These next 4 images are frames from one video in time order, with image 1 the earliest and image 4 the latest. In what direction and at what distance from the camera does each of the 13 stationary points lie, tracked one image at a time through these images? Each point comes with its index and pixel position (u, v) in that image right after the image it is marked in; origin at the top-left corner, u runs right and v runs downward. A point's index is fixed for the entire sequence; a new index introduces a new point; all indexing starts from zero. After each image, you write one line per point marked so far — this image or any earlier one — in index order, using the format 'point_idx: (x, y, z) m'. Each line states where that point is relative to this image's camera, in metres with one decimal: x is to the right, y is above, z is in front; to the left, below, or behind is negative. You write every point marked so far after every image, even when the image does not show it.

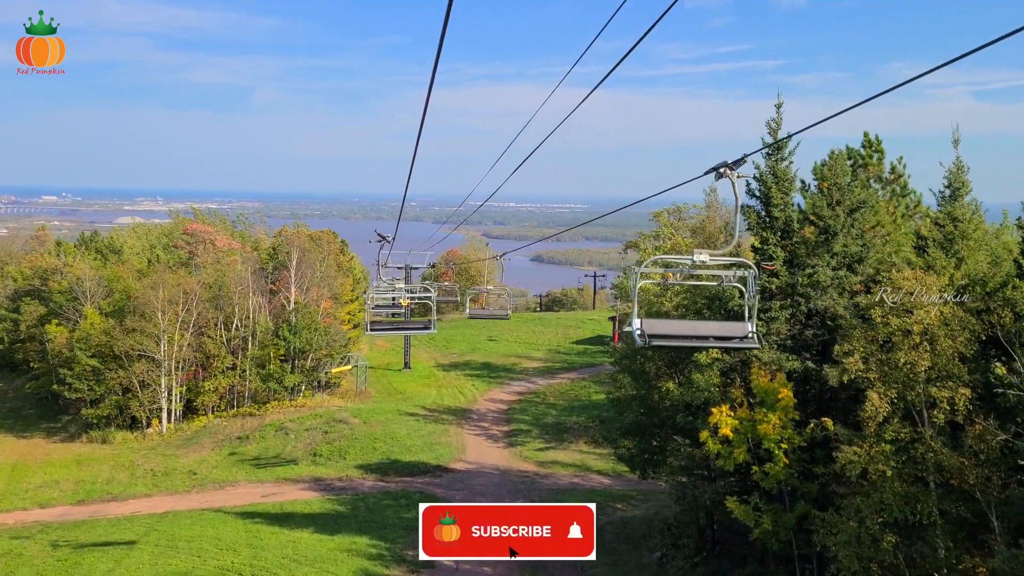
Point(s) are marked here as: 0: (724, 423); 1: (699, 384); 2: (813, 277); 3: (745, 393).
0: (+3.8, -2.4, +12.3) m
1: (+3.6, -1.8, +13.2) m
2: (+5.8, +0.2, +13.1) m
3: (+4.5, -2.0, +13.1) m
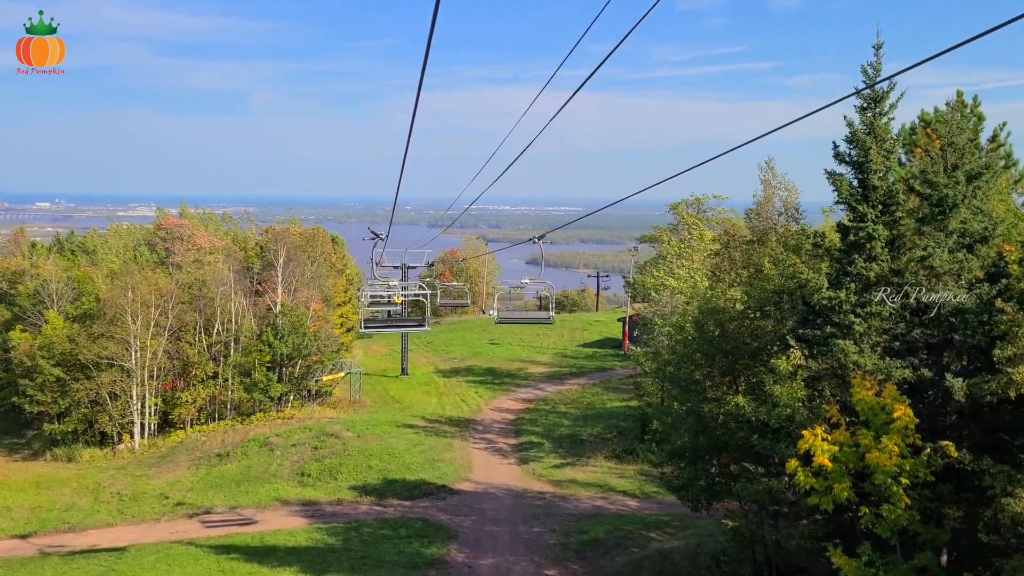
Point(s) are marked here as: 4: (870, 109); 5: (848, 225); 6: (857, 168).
0: (+4.3, -2.2, +9.5) m
1: (+4.1, -1.7, +10.4) m
2: (+6.2, +0.4, +10.3) m
3: (+5.0, -1.8, +10.3) m
4: (+5.9, +3.0, +11.3) m
5: (+5.7, +1.1, +11.6) m
6: (+5.8, +2.0, +11.4) m
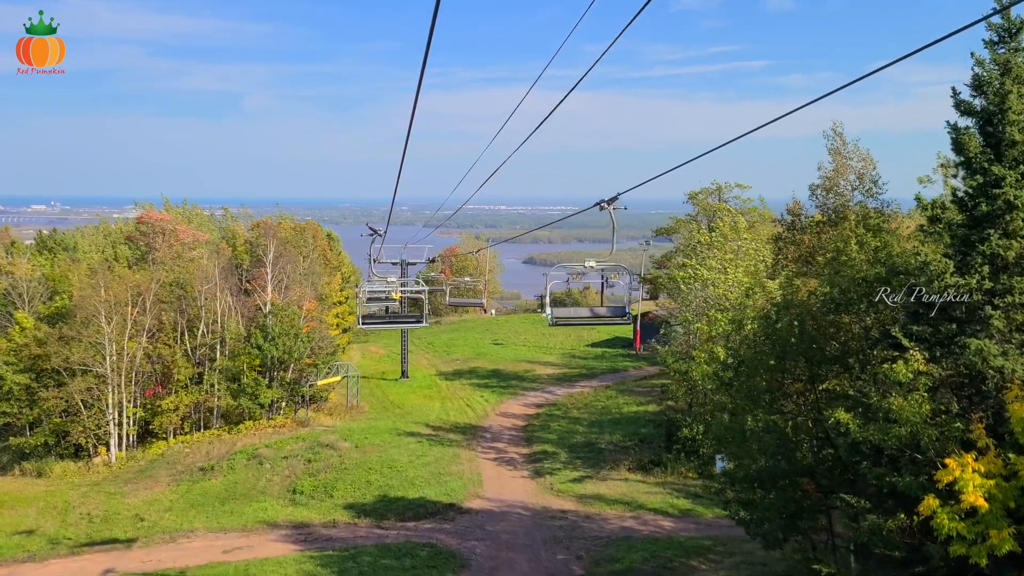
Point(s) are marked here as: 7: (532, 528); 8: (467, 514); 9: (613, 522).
0: (+4.8, -2.1, +7.1) m
1: (+4.6, -1.5, +8.0) m
2: (+6.7, +0.6, +7.9) m
3: (+5.5, -1.6, +8.0) m
4: (+6.4, +3.2, +8.9) m
5: (+6.2, +1.3, +9.2) m
6: (+6.3, +2.2, +9.1) m
7: (+0.5, -6.5, +18.5) m
8: (-1.3, -6.5, +19.6) m
9: (+2.7, -6.3, +18.6) m
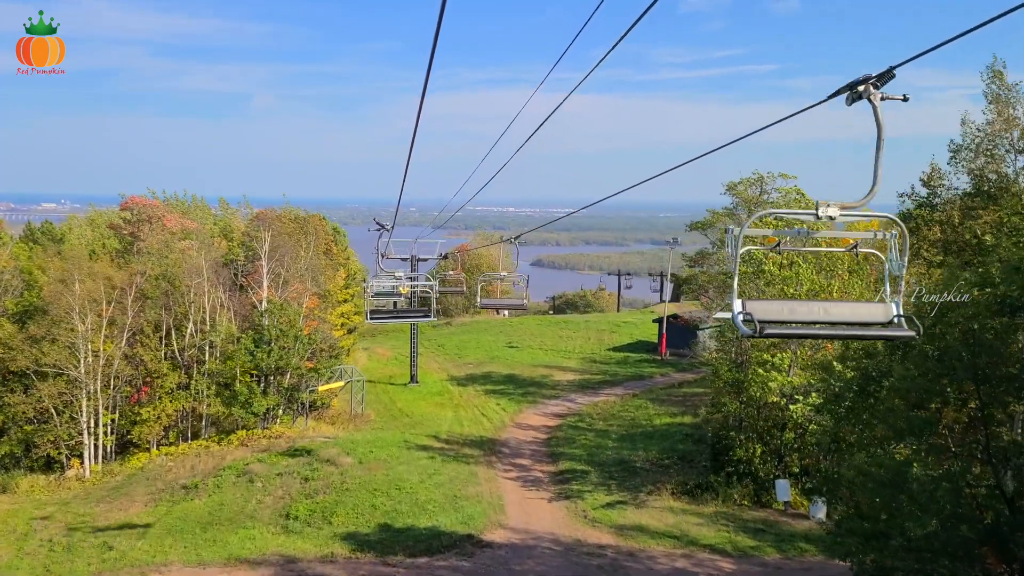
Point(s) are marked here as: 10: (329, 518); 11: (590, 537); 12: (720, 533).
0: (+5.4, -1.9, +4.2) m
1: (+5.2, -1.4, +5.1) m
2: (+7.4, +0.7, +5.0) m
3: (+6.1, -1.5, +5.0) m
4: (+7.1, +3.3, +6.0) m
5: (+6.9, +1.4, +6.3) m
6: (+6.9, +2.3, +6.1) m
7: (+1.2, -6.4, +15.6) m
8: (-0.6, -6.3, +16.7) m
9: (+3.4, -6.3, +15.6) m
10: (-4.9, -6.1, +18.4) m
11: (+2.0, -6.3, +17.3) m
12: (+5.2, -6.1, +17.1) m
